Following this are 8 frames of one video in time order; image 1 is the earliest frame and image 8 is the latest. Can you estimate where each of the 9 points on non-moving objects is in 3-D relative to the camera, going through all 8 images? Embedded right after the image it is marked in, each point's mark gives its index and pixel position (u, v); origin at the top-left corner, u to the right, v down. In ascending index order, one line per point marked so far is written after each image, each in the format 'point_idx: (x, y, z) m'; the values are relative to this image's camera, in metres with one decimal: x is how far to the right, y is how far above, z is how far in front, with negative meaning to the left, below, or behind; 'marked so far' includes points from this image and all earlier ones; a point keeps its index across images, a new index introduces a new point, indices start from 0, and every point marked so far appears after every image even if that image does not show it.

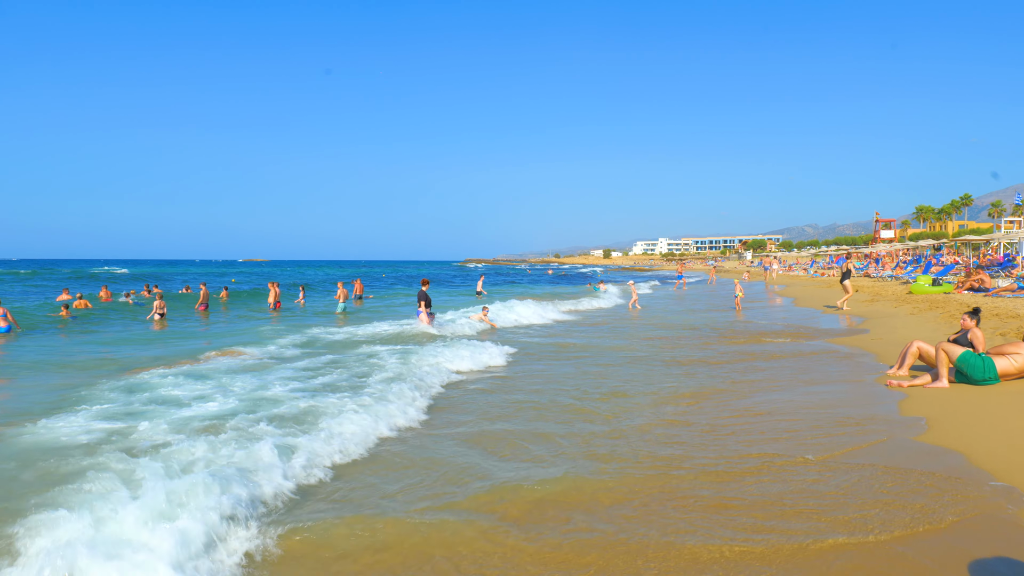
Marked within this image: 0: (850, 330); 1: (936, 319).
0: (+6.7, -0.9, +12.0) m
1: (+7.8, -0.6, +11.3) m
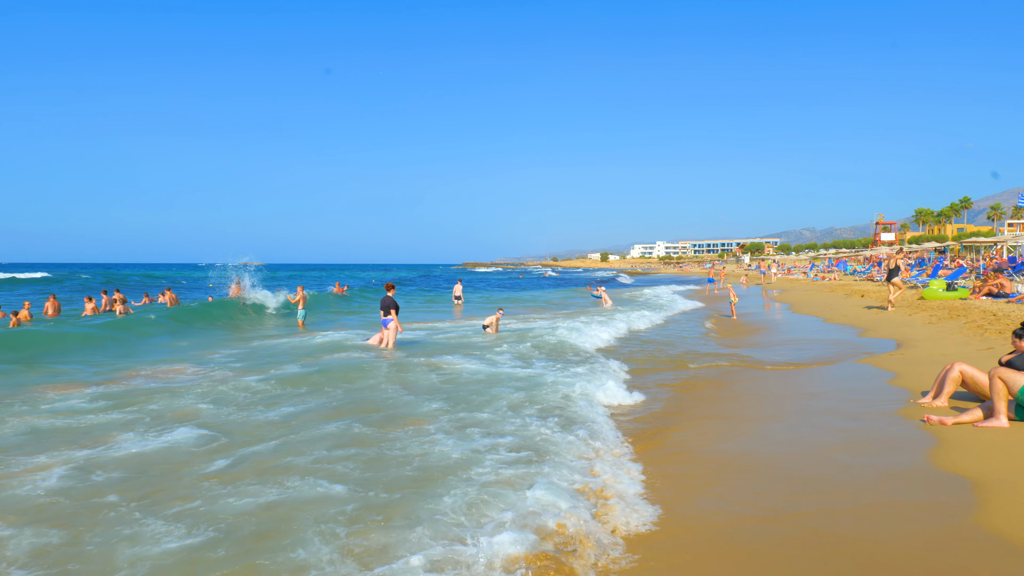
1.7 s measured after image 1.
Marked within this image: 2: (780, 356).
0: (+6.1, -1.0, +10.6) m
1: (+7.3, -0.7, +9.9) m
2: (+4.5, -1.2, +10.3) m
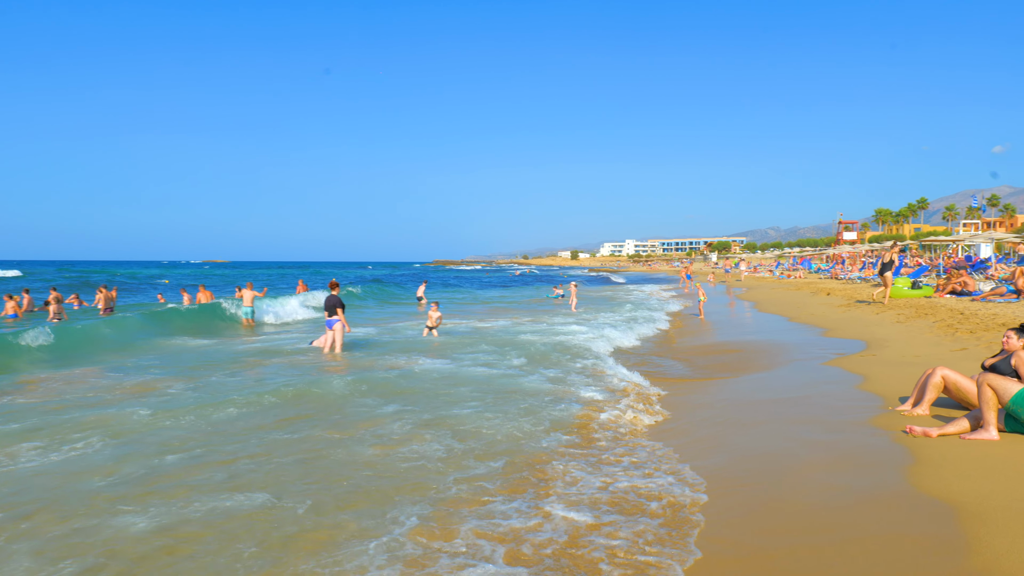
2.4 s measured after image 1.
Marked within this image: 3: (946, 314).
0: (+5.4, -1.0, +10.2) m
1: (+6.6, -0.7, +9.6) m
2: (+3.8, -1.1, +9.8) m
3: (+7.8, -0.5, +11.1) m
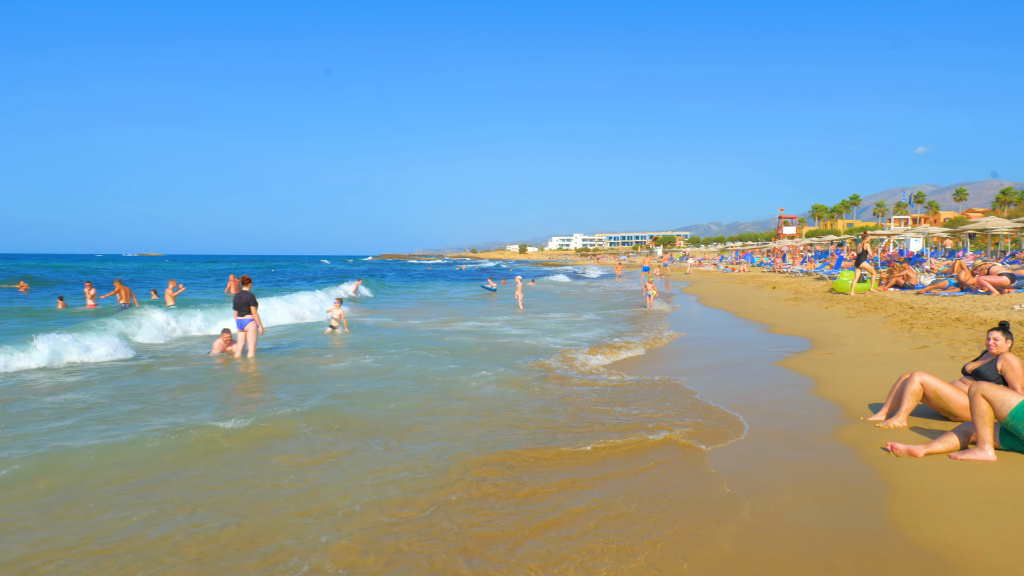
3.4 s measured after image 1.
0: (+4.3, -0.9, +9.7) m
1: (+5.6, -0.6, +9.2) m
2: (+2.8, -1.0, +9.2) m
3: (+6.7, -0.4, +10.8) m
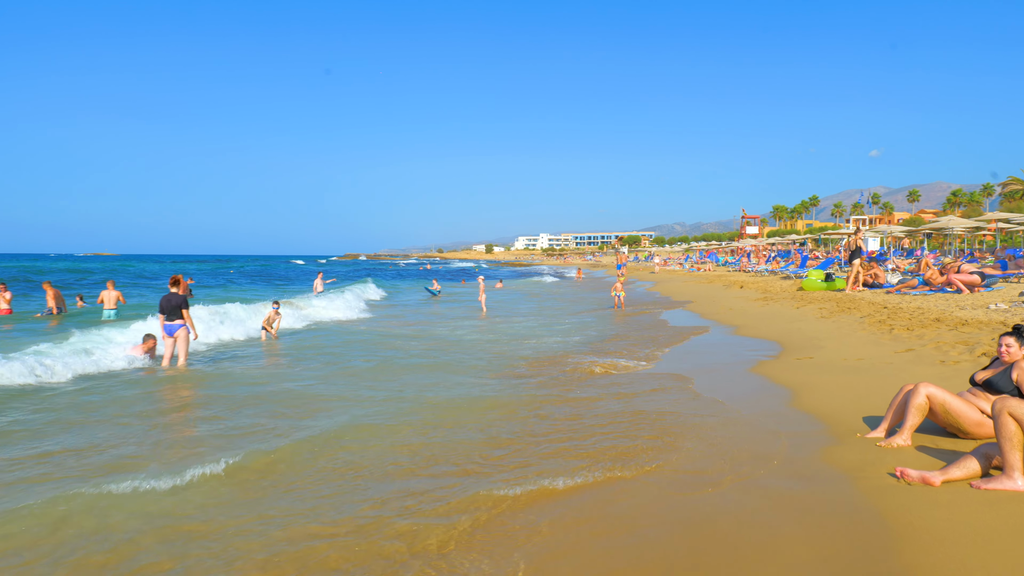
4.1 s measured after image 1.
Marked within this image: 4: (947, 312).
0: (+3.7, -0.9, +9.2) m
1: (+5.0, -0.5, +8.8) m
2: (+2.2, -1.0, +8.6) m
3: (+6.1, -0.3, +10.4) m
4: (+6.3, -0.4, +9.0) m
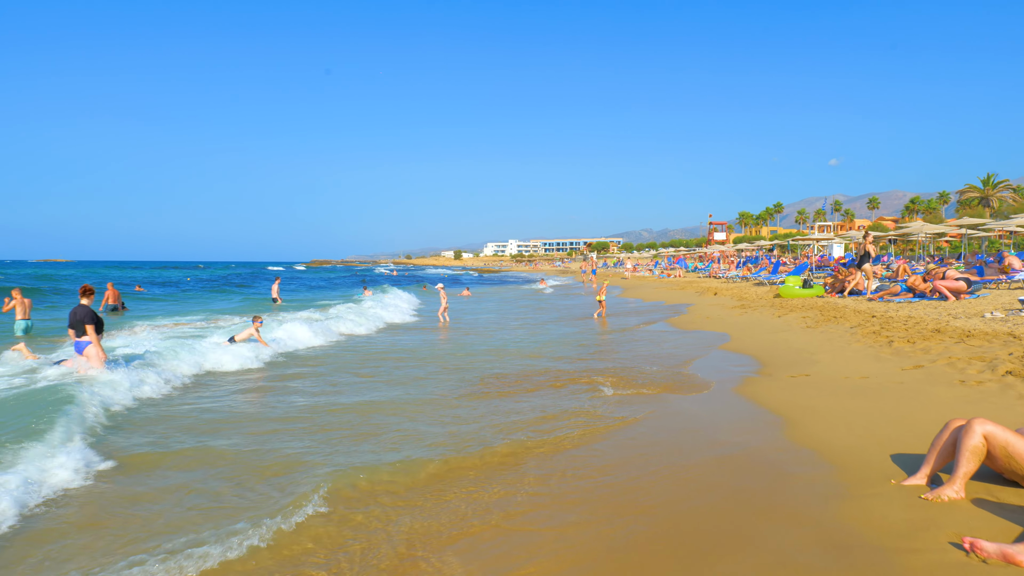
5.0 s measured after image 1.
0: (+3.2, -1.0, +8.5) m
1: (+4.5, -0.7, +8.1) m
2: (+1.8, -1.1, +7.8) m
3: (+5.5, -0.5, +9.7) m
4: (+5.8, -0.5, +8.3) m
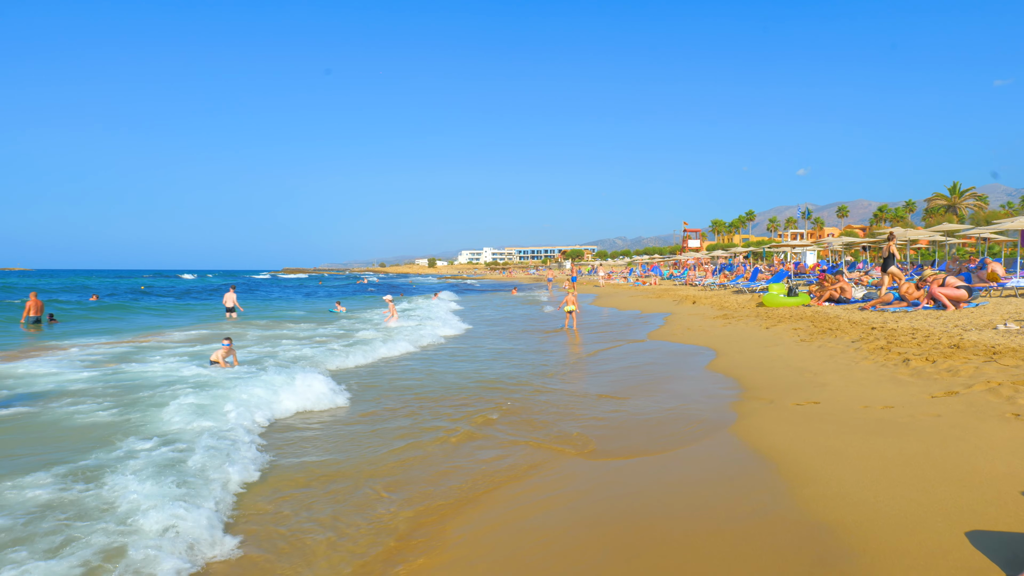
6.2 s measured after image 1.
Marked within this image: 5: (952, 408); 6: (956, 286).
0: (+2.7, -1.1, +7.4) m
1: (+4.0, -0.8, +7.0) m
2: (+1.3, -1.3, +6.7) m
3: (+4.9, -0.6, +8.8) m
4: (+5.3, -0.6, +7.4) m
5: (+3.4, -0.9, +4.7) m
6: (+7.9, 0.0, +11.0) m
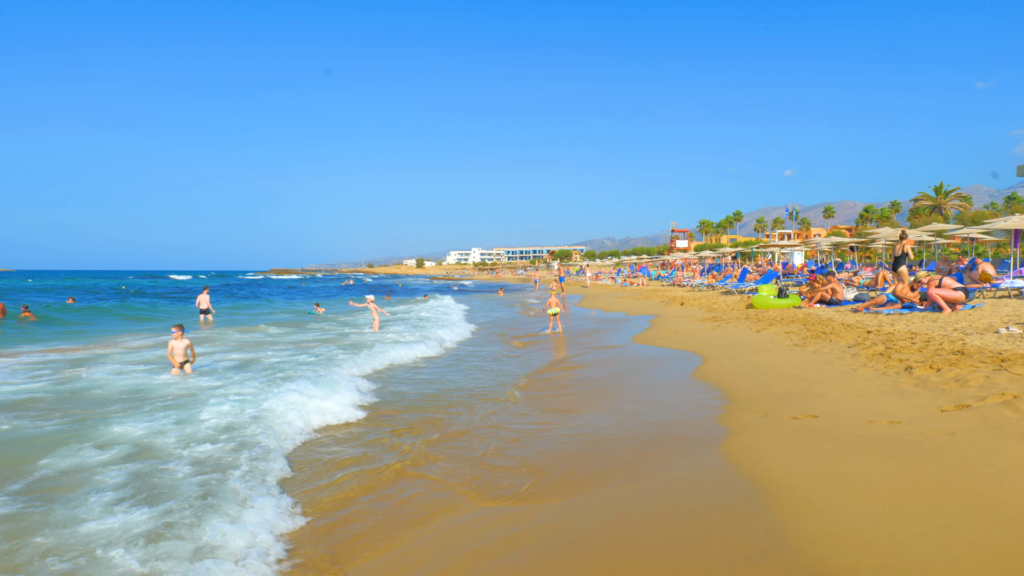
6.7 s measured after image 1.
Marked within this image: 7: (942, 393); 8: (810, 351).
0: (+2.4, -1.1, +6.9) m
1: (+3.8, -0.8, +6.6) m
2: (+1.0, -1.3, +6.2) m
3: (+4.6, -0.6, +8.3) m
4: (+5.1, -0.6, +7.0) m
5: (+3.1, -0.9, +4.3) m
6: (+7.6, 0.0, +10.6) m
7: (+3.5, -0.8, +5.0) m
8: (+3.8, -0.8, +7.9) m
